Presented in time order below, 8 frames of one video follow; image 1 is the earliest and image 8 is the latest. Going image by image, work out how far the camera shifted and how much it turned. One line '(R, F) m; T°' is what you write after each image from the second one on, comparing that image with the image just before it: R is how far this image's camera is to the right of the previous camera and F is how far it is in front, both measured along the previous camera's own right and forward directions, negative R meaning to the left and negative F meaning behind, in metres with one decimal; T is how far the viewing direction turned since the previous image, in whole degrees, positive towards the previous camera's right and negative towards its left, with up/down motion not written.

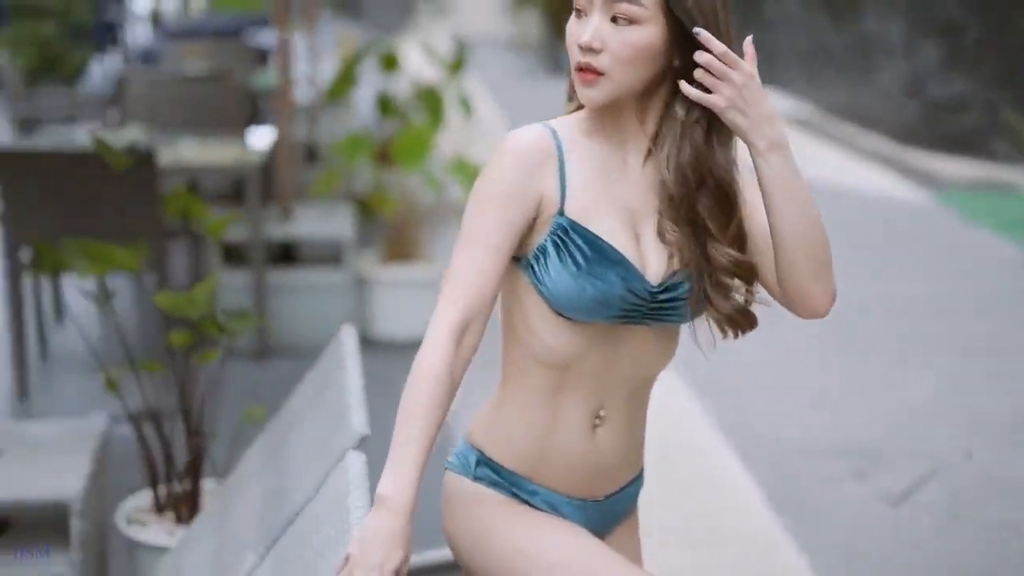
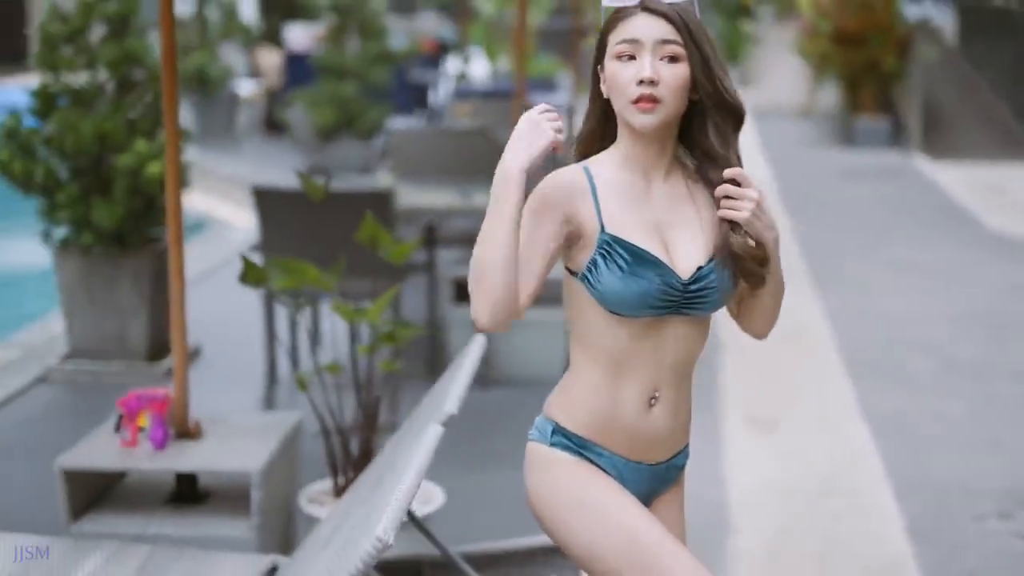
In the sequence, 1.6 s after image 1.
(+0.4, -0.4) m; -11°
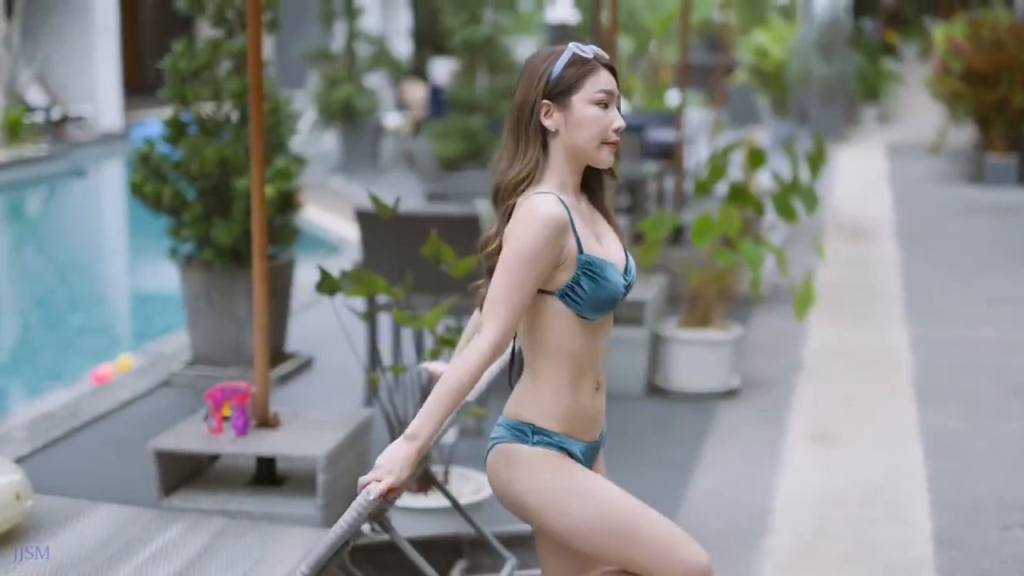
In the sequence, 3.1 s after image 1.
(+0.3, -0.4) m; -6°
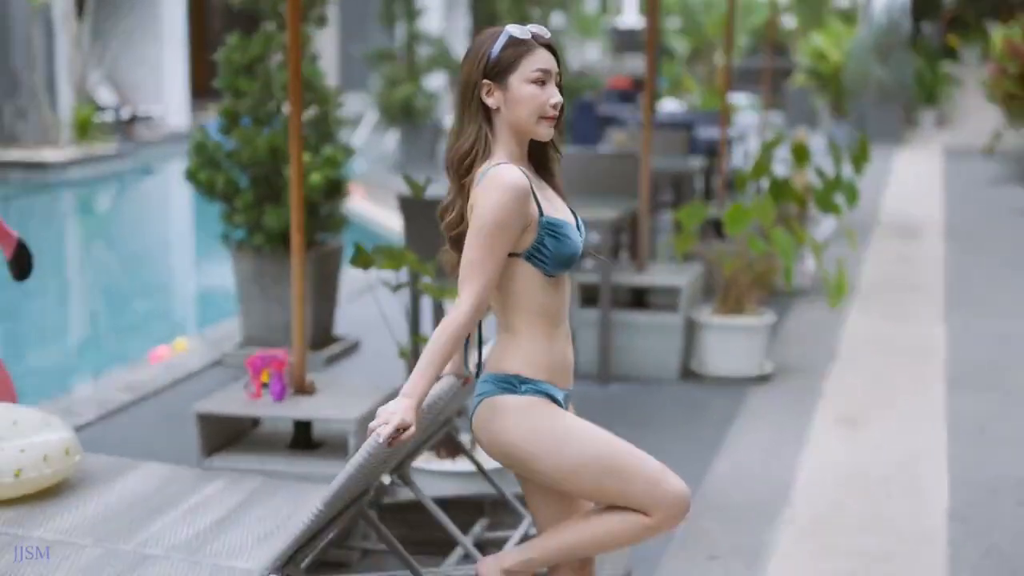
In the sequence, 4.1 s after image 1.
(+0.1, -0.2) m; -2°
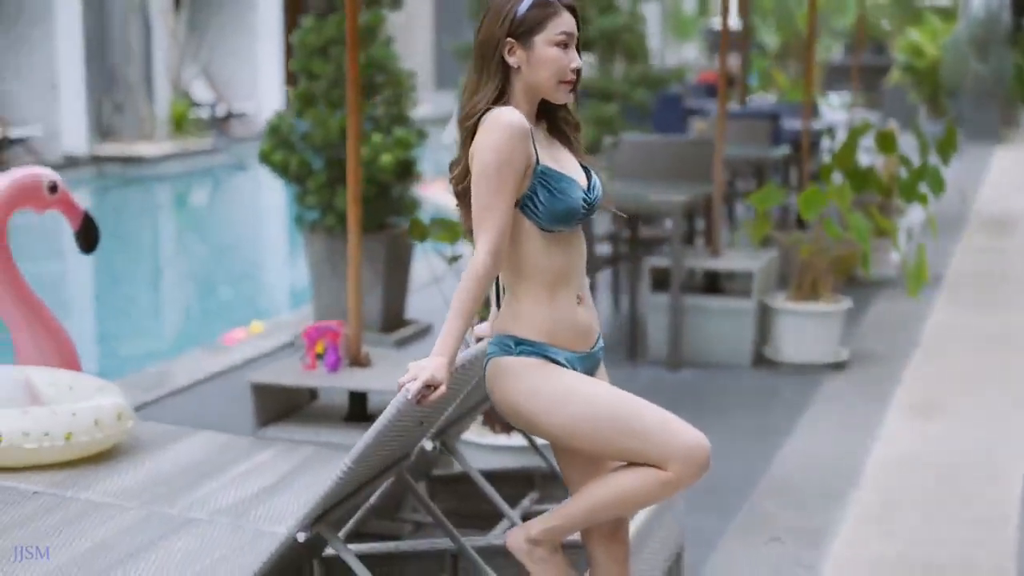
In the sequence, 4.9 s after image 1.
(+0.1, 0.0) m; -3°
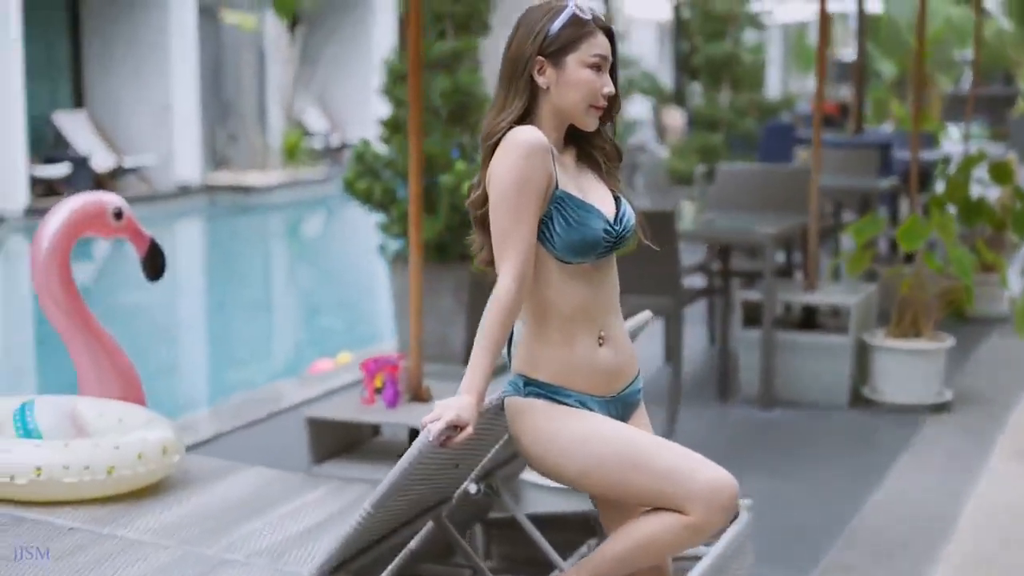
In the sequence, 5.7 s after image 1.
(+0.1, +0.2) m; -4°
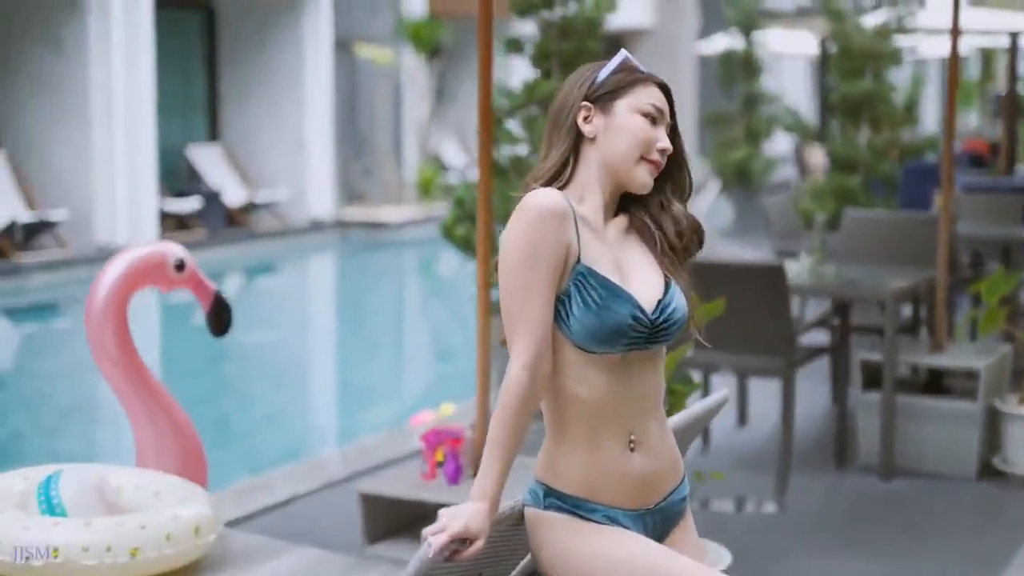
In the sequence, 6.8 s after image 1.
(+0.2, +0.3) m; -5°
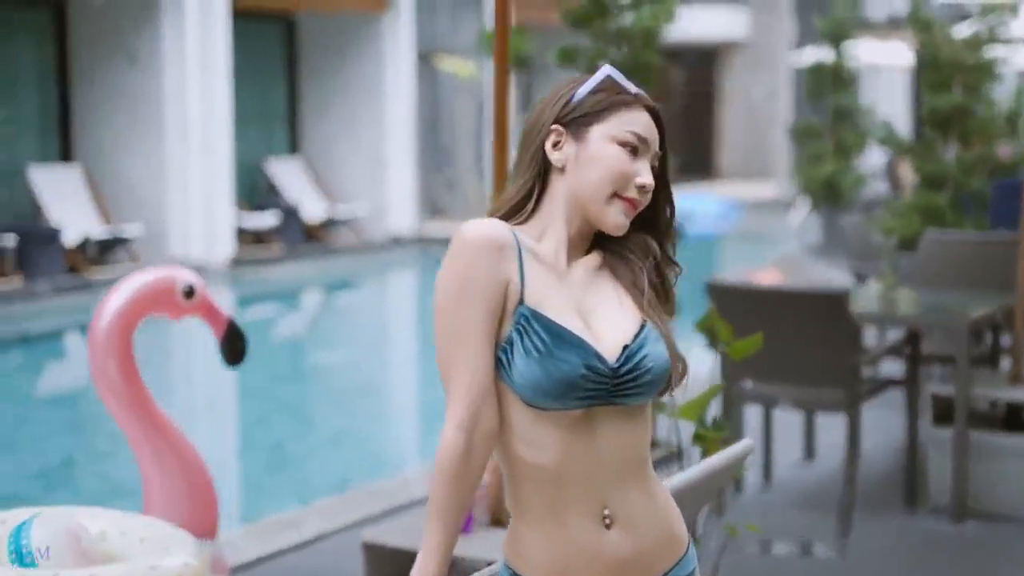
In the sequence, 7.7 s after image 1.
(+0.2, +0.3) m; -3°
